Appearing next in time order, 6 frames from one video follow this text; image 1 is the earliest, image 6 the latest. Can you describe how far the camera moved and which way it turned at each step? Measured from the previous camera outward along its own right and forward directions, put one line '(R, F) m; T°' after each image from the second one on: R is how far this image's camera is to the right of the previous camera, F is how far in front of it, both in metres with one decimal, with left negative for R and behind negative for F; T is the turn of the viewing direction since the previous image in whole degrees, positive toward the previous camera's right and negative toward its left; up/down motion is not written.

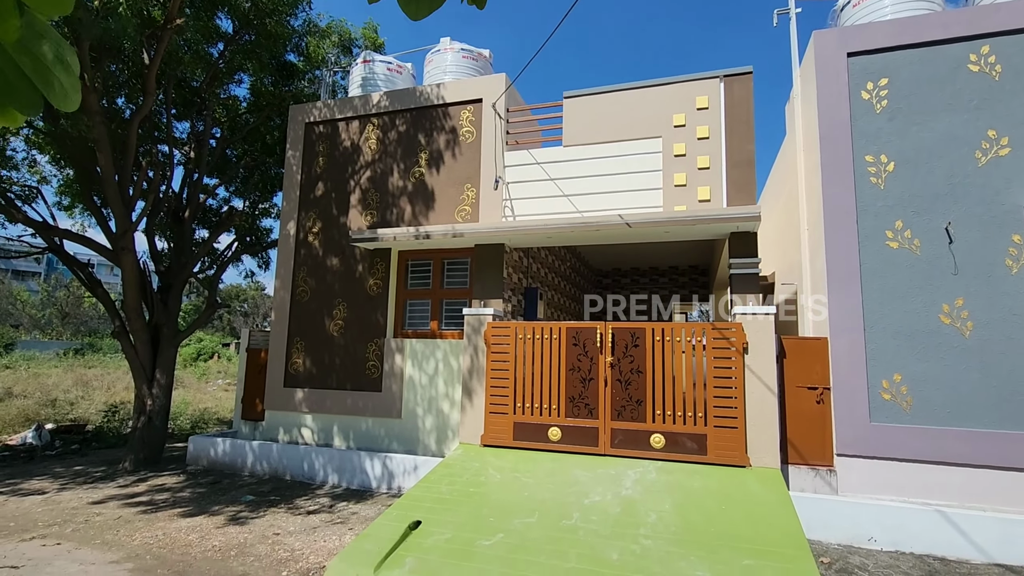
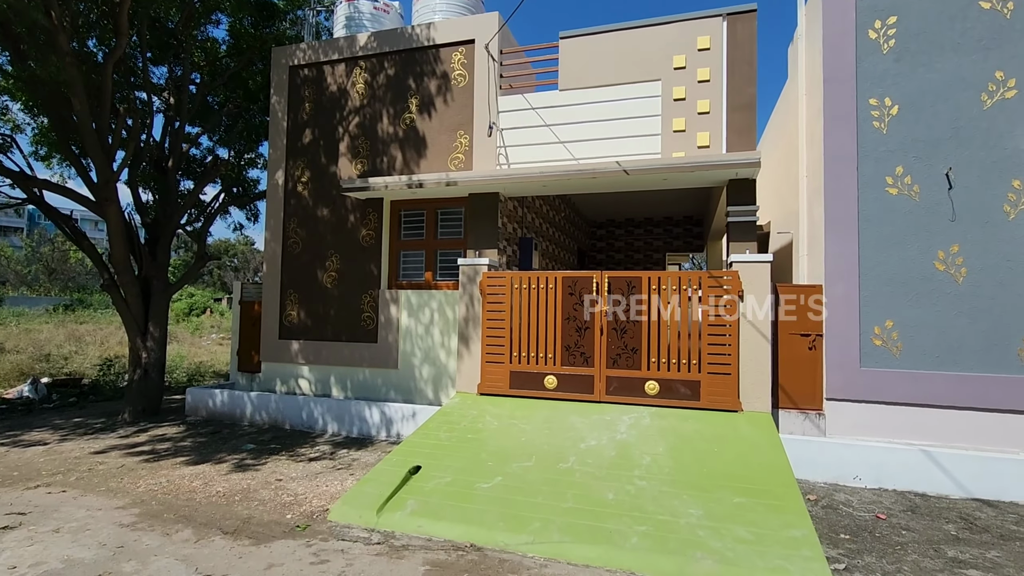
(0.0, 0.0) m; +1°
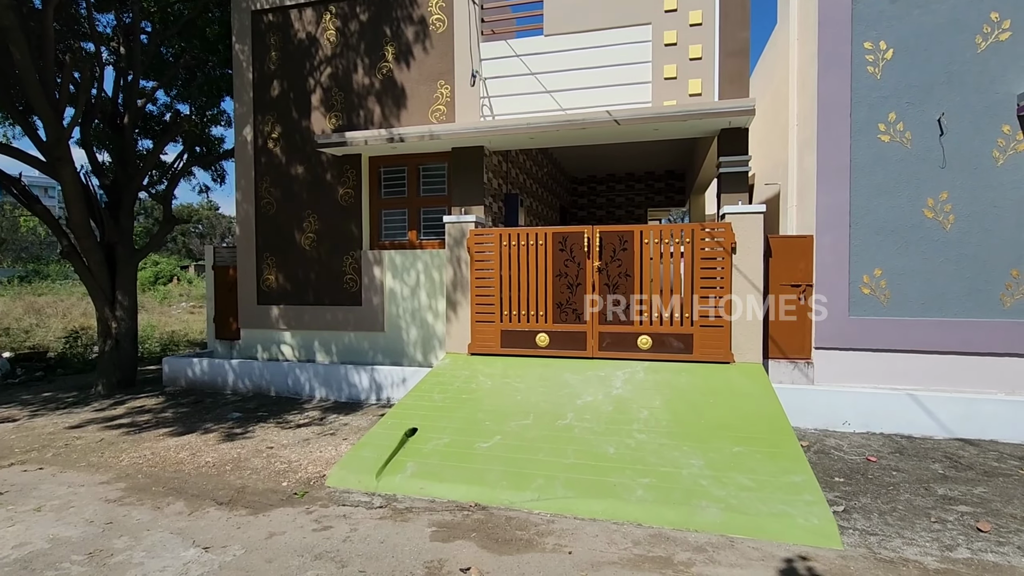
(-0.2, +0.2) m; +3°
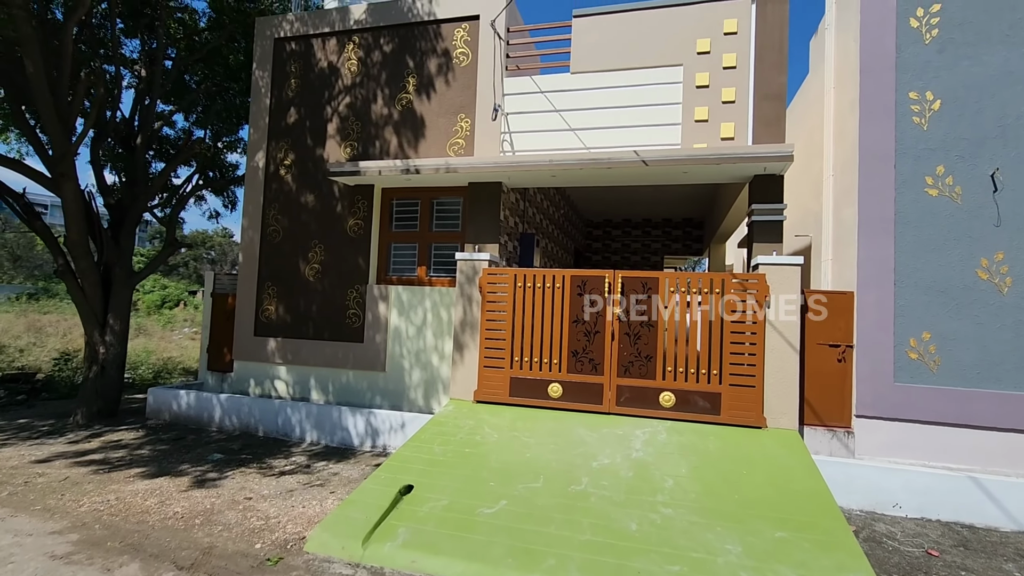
(-0.1, +0.4) m; -1°
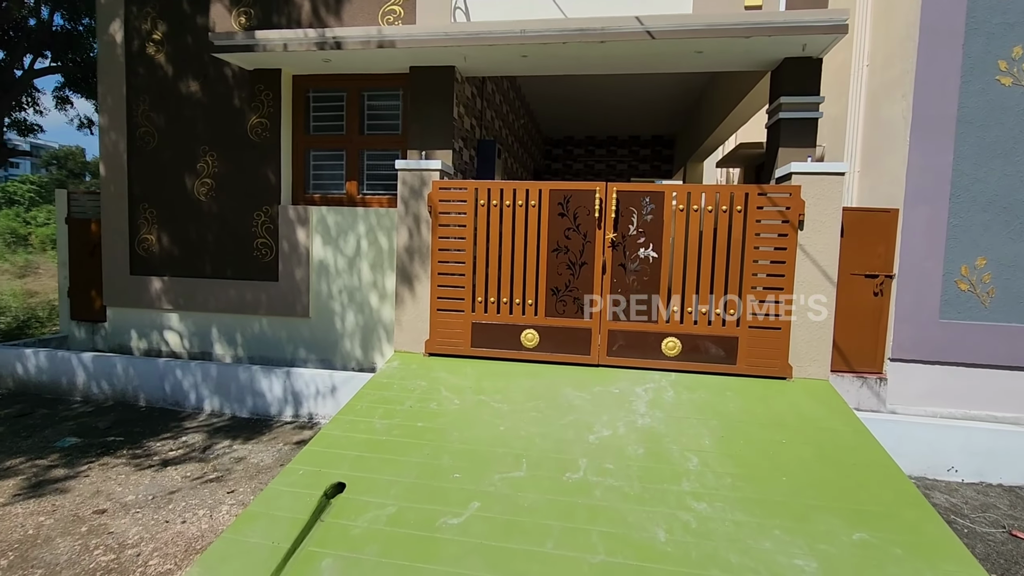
(-0.1, +1.4) m; +6°
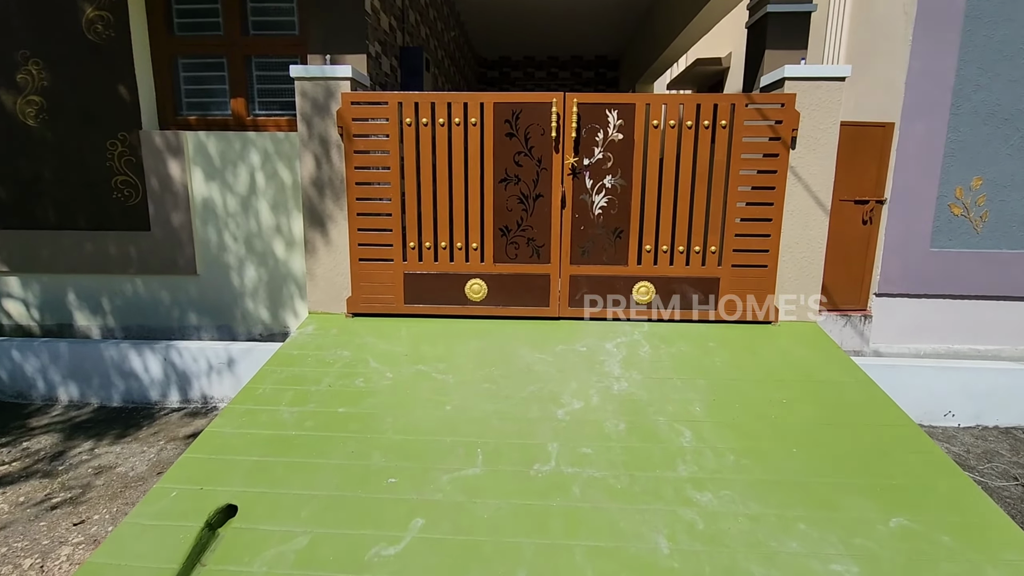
(0.0, +0.8) m; +7°
